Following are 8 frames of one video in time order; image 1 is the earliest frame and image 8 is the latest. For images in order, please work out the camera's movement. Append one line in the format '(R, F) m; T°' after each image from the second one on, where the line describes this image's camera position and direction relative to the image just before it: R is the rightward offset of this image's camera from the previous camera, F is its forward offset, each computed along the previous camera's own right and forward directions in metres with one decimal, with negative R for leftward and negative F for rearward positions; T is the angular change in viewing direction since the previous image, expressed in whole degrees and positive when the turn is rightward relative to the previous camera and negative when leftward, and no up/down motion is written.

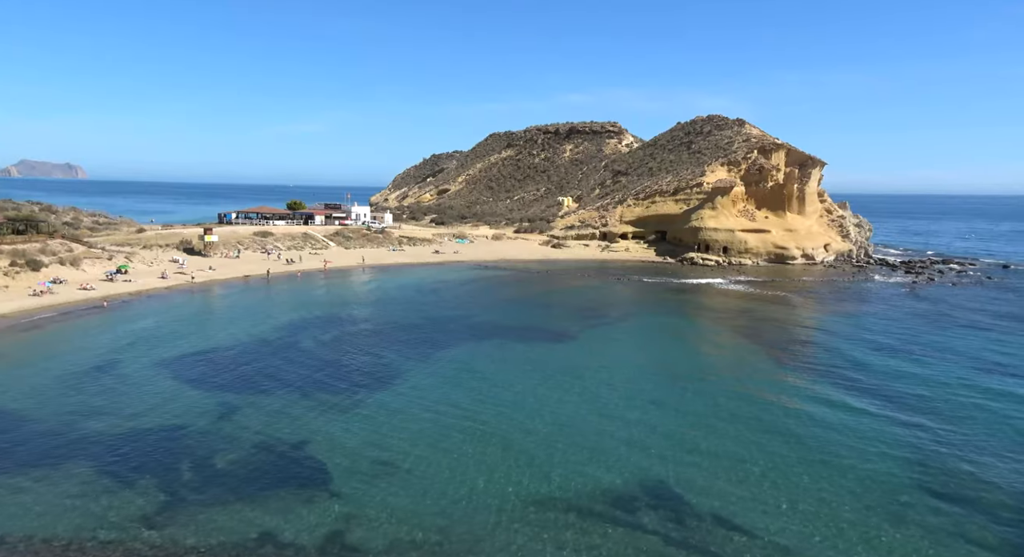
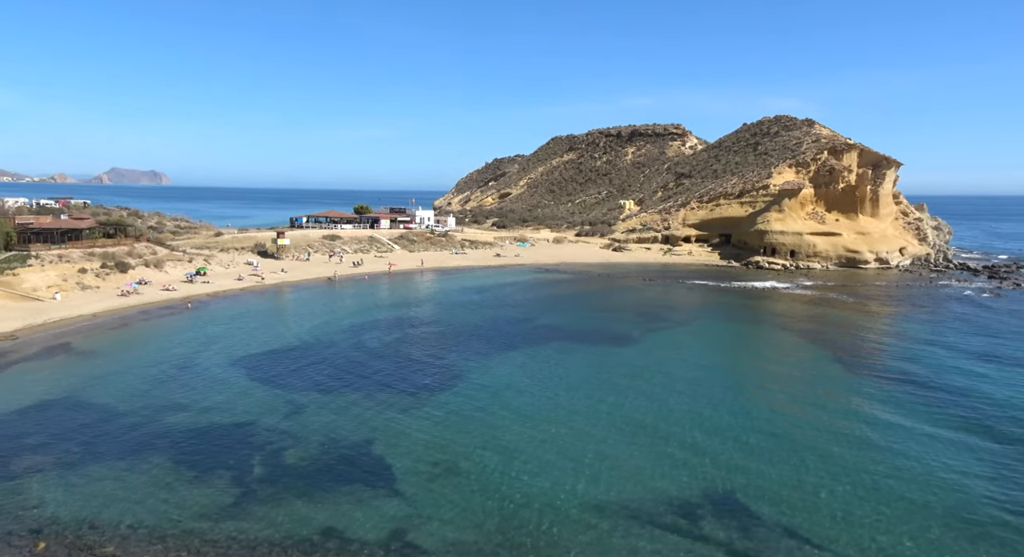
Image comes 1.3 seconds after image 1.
(-0.8, -0.1) m; -4°
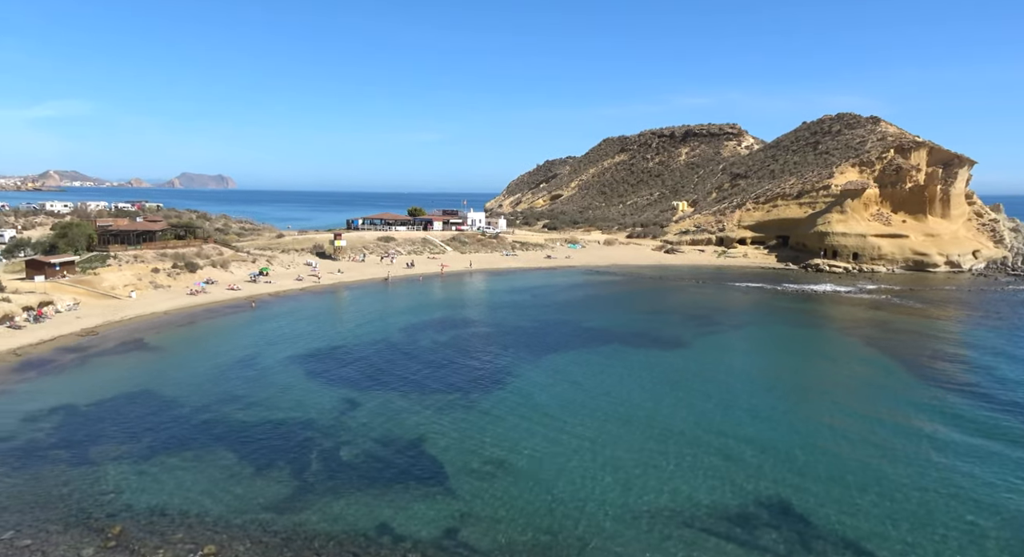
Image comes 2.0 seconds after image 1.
(-0.1, -0.1) m; -5°
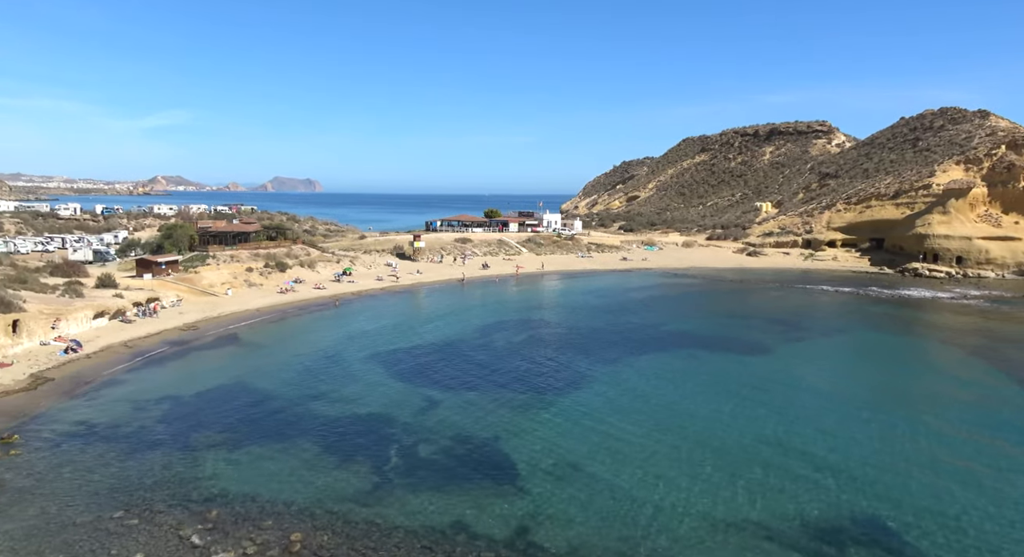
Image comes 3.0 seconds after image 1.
(-0.5, -0.1) m; -6°
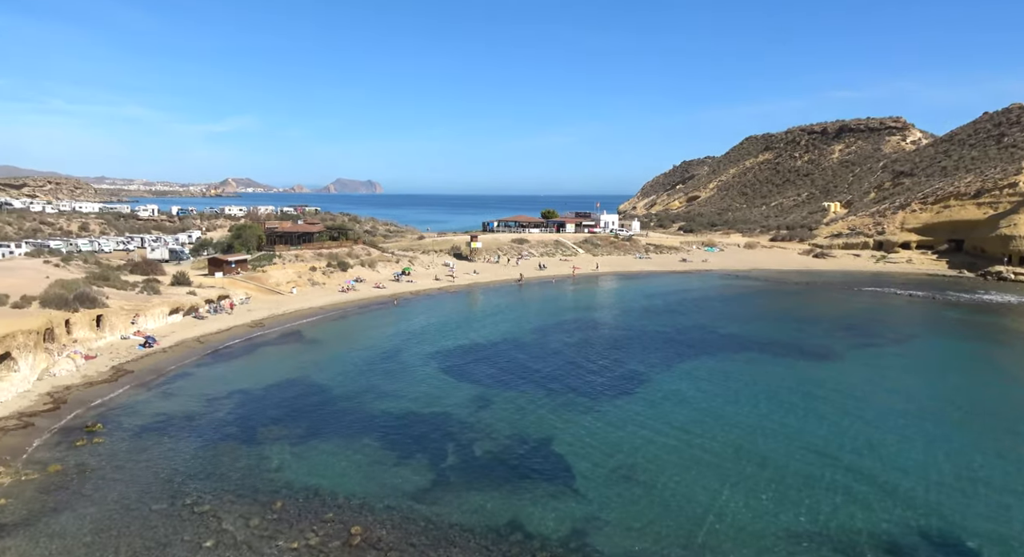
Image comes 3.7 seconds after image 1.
(-0.5, 0.0) m; -4°
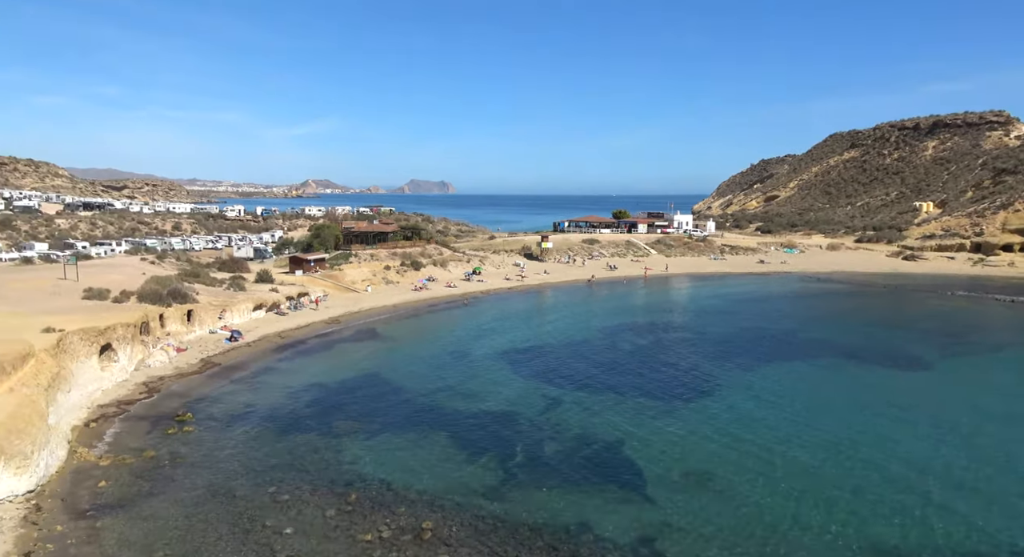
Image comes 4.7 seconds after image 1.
(-0.8, 0.0) m; -5°
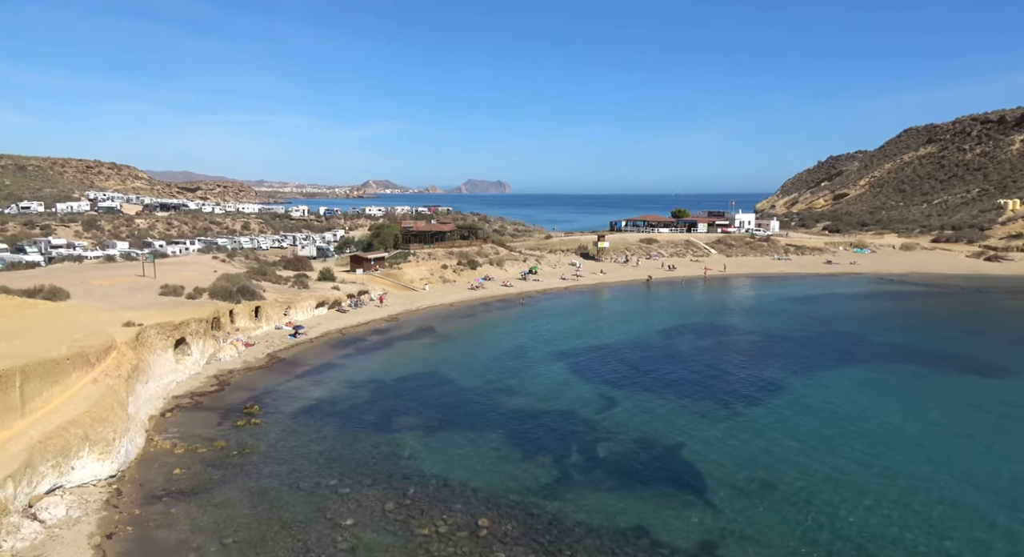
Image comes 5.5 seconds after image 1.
(-0.4, 0.0) m; -5°
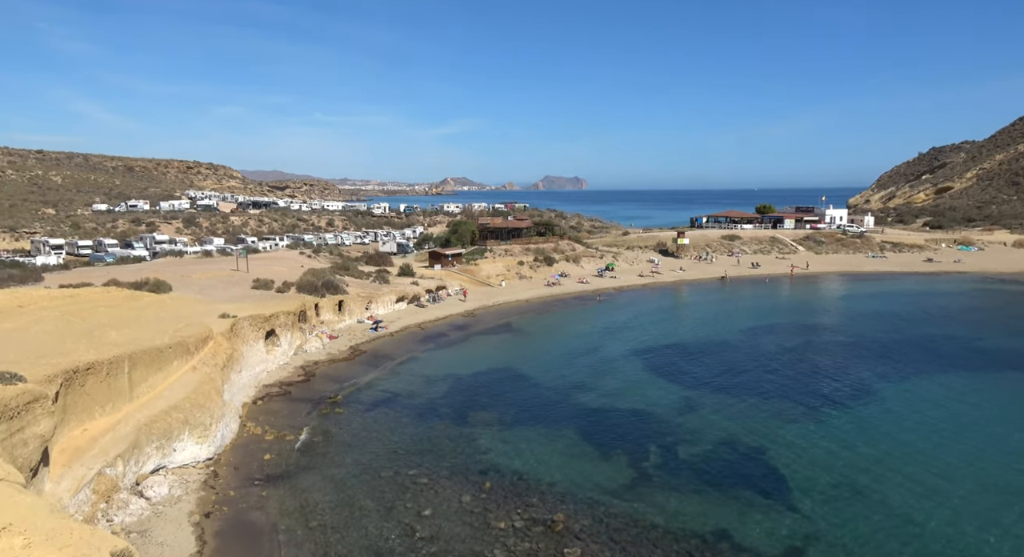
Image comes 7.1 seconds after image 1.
(-0.8, 0.0) m; -6°
